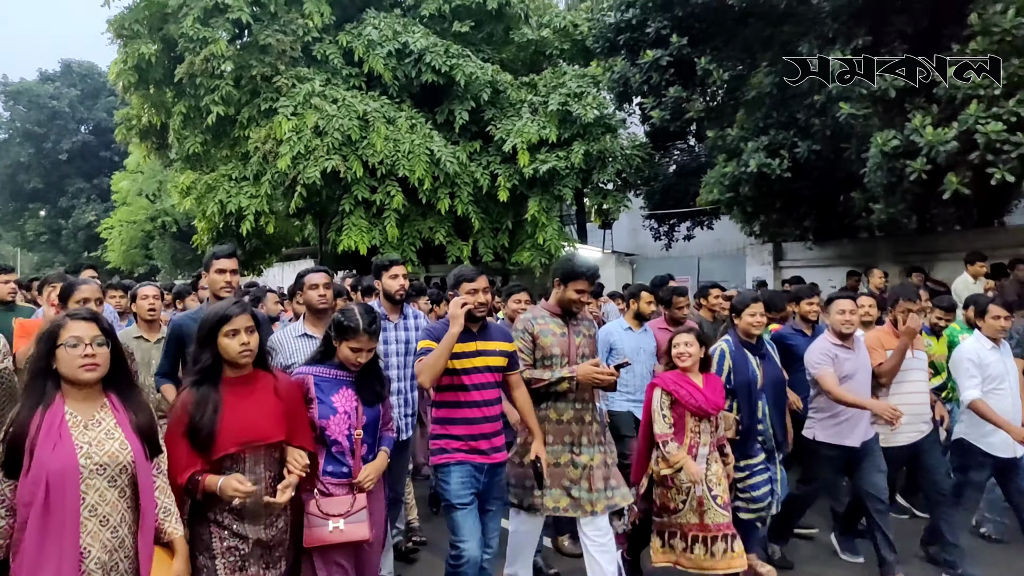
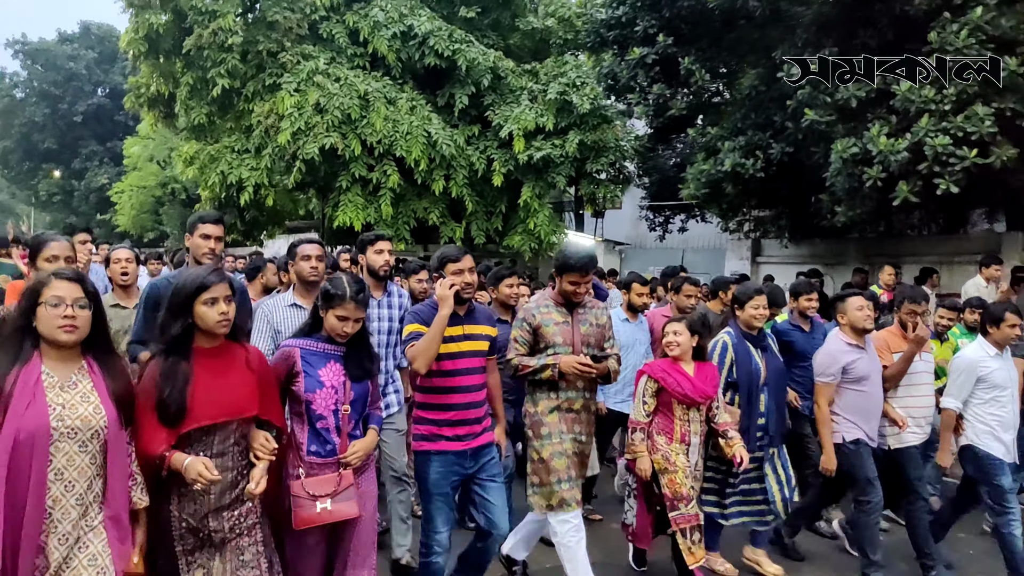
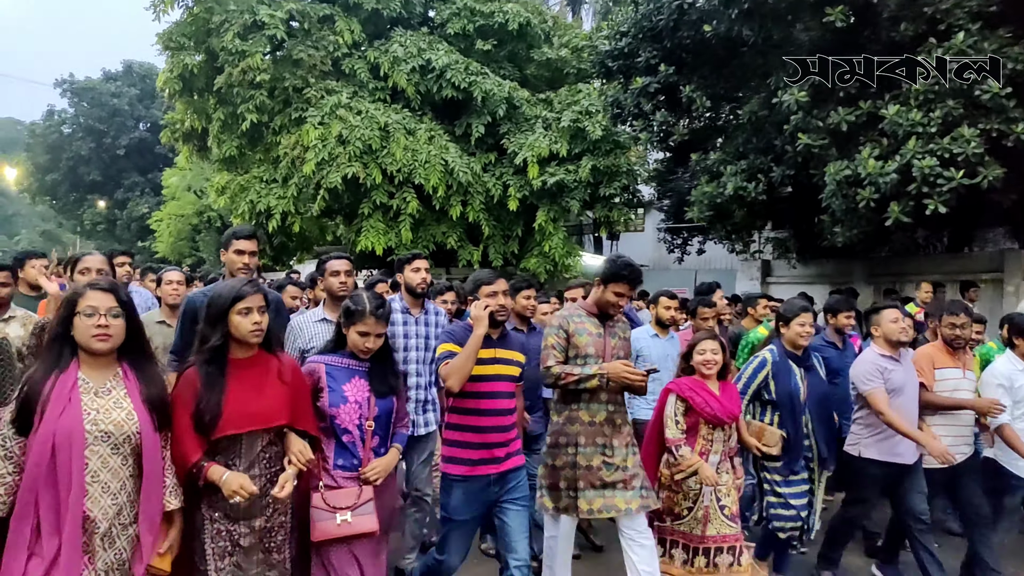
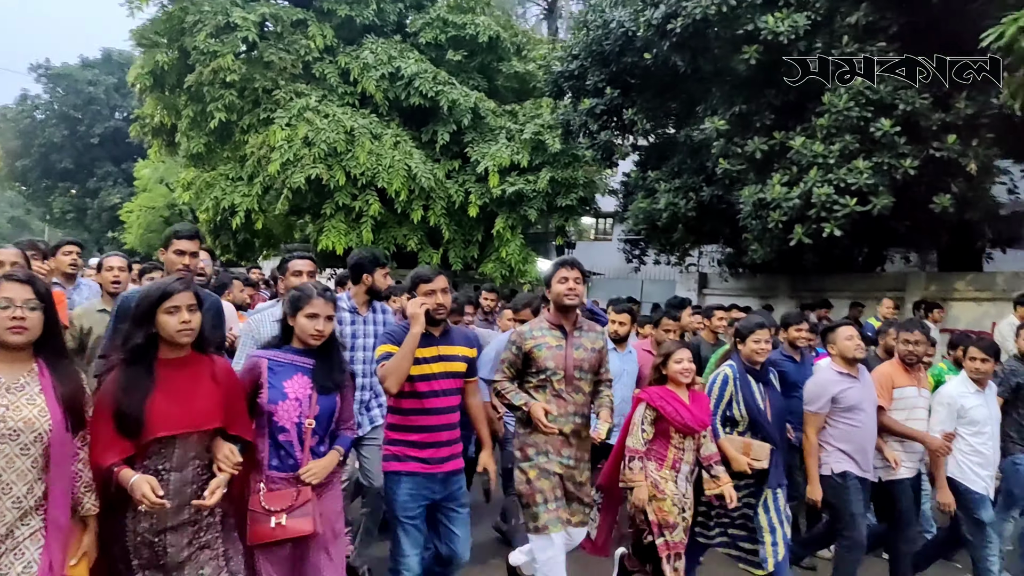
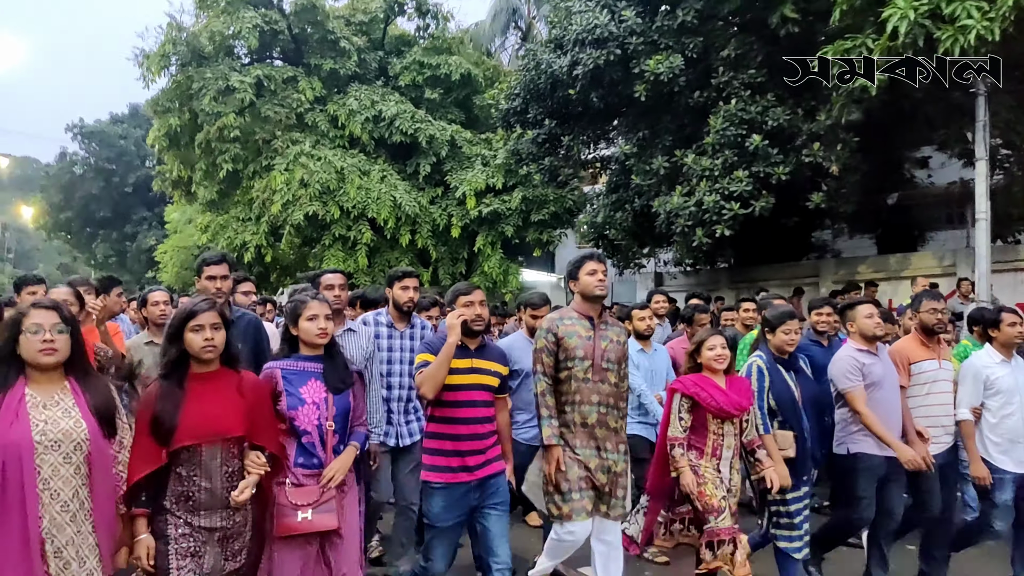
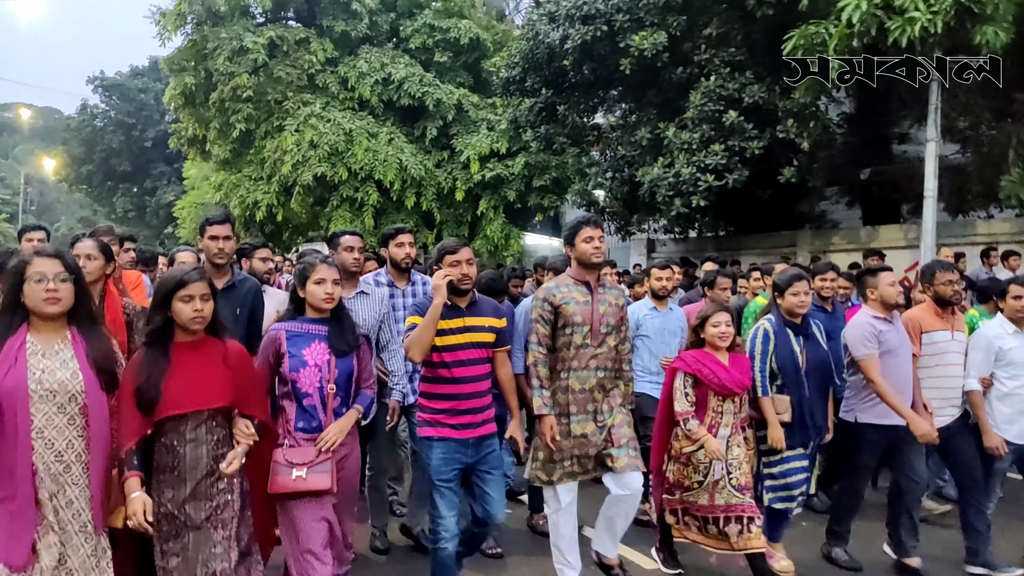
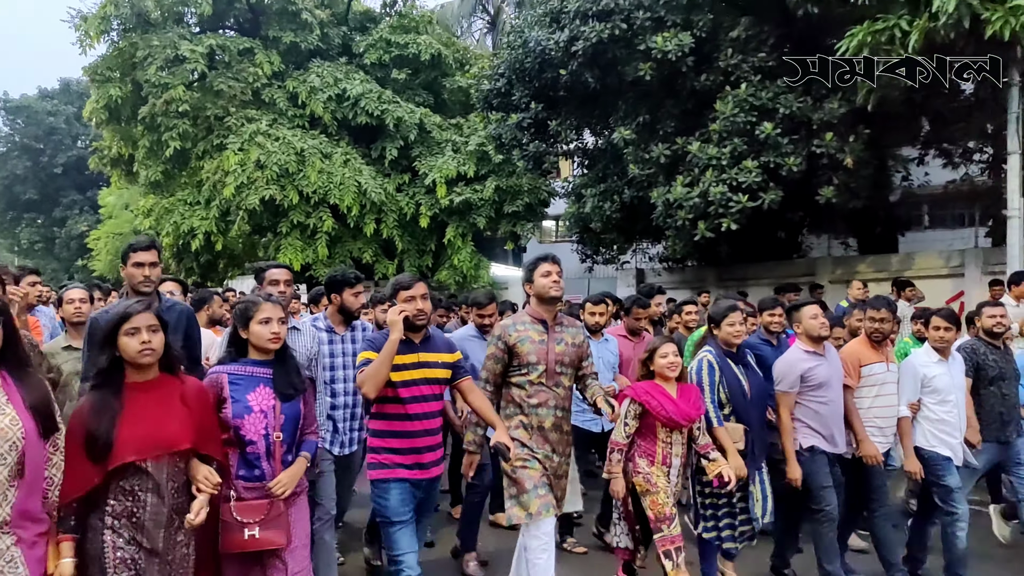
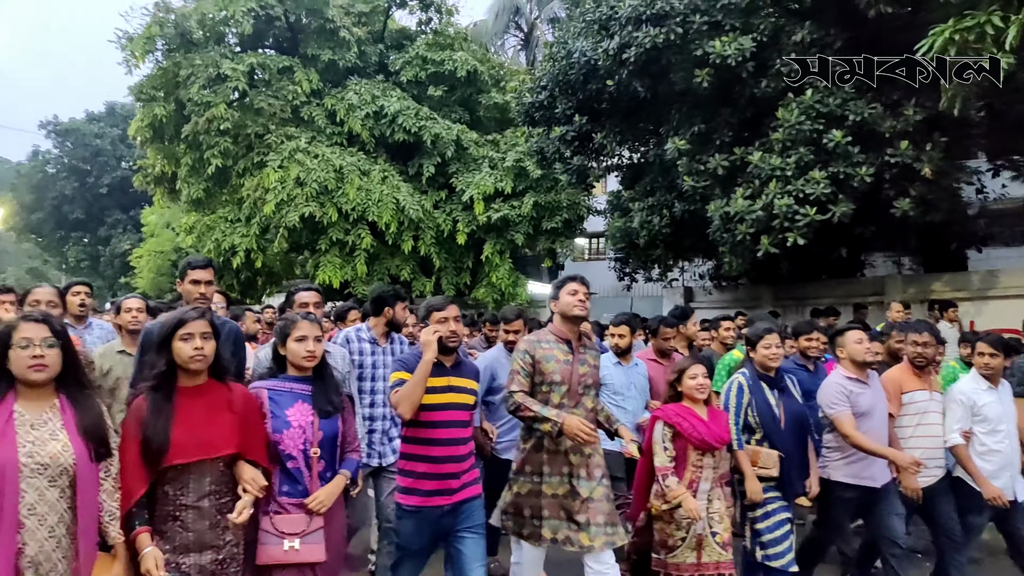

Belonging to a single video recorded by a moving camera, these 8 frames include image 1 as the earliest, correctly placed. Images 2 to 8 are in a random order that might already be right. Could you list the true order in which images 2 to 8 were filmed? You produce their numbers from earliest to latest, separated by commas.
2, 3, 4, 8, 7, 5, 6
